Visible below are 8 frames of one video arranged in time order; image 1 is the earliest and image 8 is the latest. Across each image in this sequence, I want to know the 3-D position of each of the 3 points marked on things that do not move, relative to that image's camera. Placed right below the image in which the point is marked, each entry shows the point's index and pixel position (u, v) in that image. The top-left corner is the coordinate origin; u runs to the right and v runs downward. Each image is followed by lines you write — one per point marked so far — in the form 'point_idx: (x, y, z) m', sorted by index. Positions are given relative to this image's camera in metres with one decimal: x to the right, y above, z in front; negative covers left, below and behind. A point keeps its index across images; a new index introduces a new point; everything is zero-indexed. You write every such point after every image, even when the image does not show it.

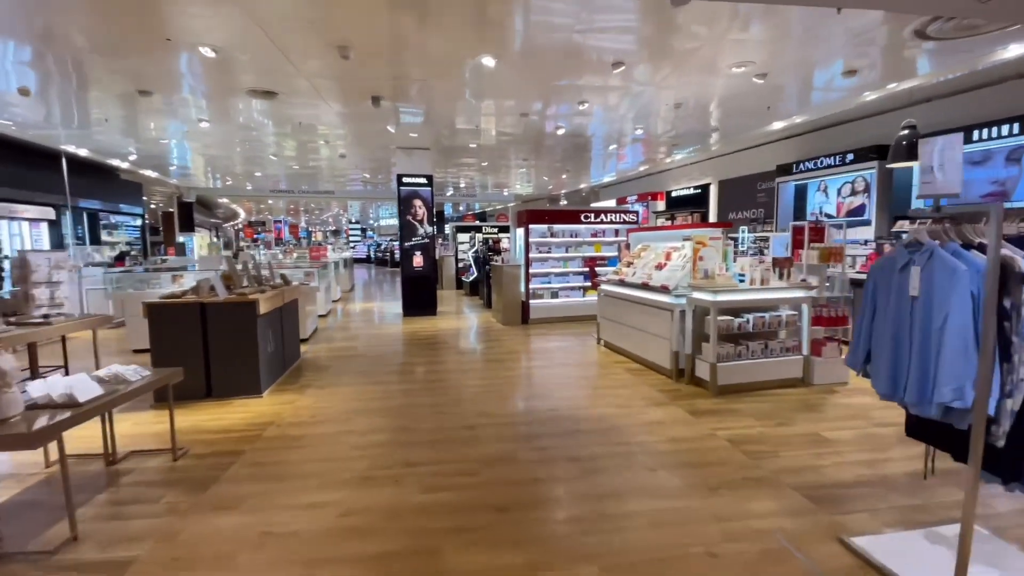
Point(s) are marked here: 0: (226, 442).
0: (-2.0, -1.1, +3.4) m
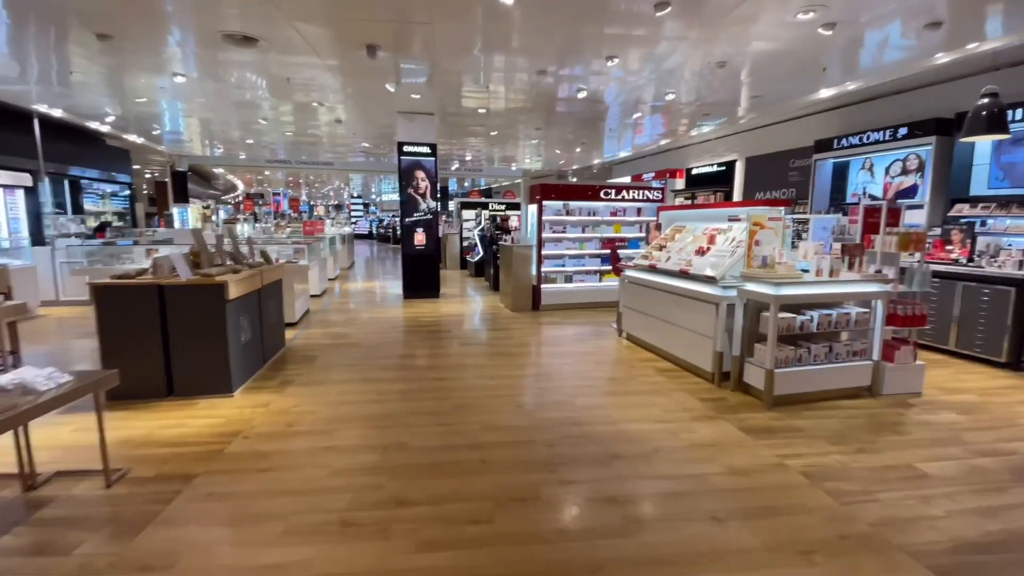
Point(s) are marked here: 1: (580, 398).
0: (-1.9, -1.0, +2.8) m
1: (+0.5, -0.8, +3.7) m
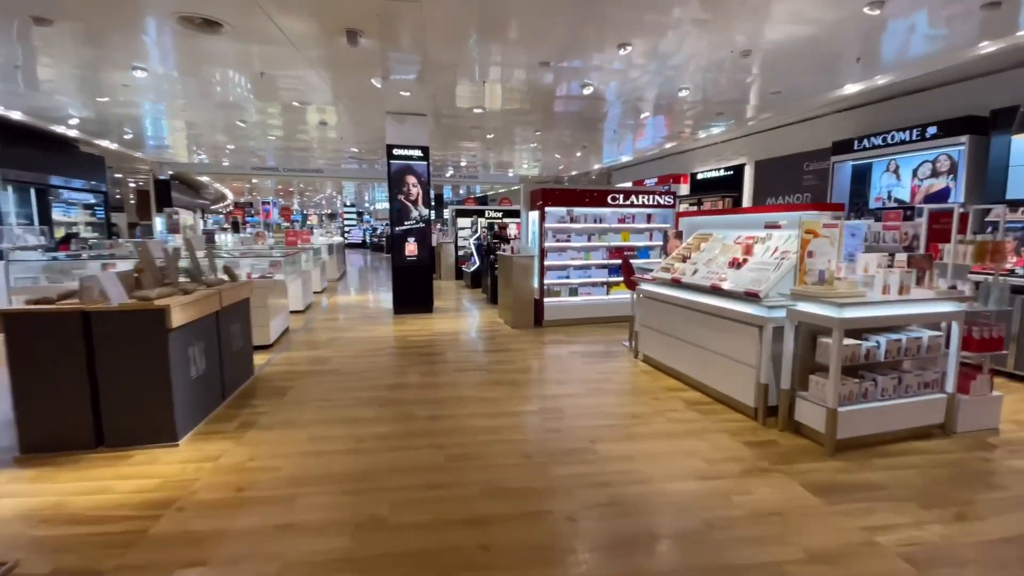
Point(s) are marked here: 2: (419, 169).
0: (-1.9, -1.1, +2.1) m
1: (+0.6, -1.0, +3.0) m
2: (-1.5, +2.0, +7.8) m
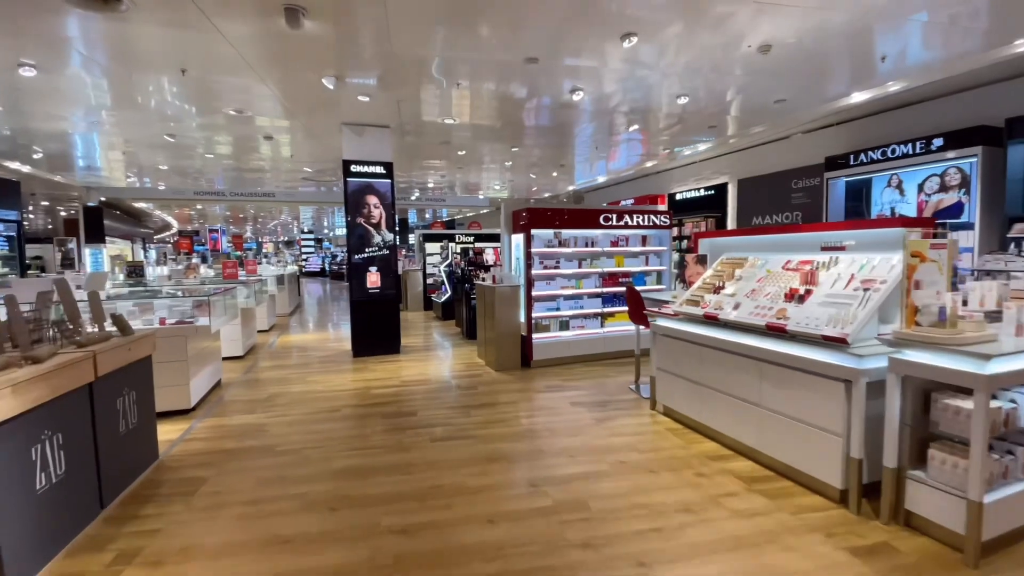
0: (-1.7, -1.4, +1.0) m
1: (+0.6, -1.2, +2.1) m
2: (-1.9, +1.5, +6.9) m
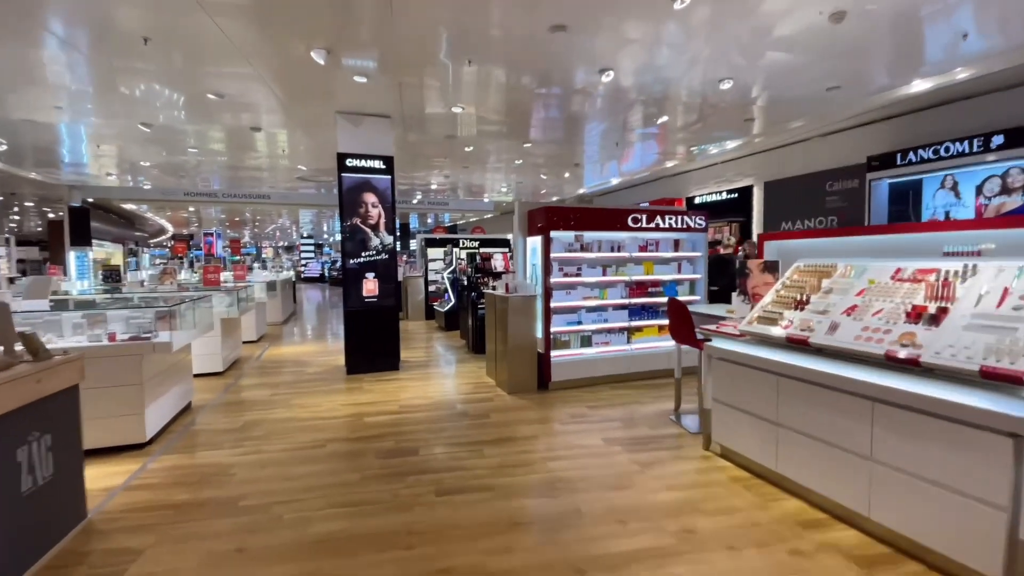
0: (-1.6, -1.4, +0.3) m
1: (+0.8, -1.3, +1.4) m
2: (-1.7, +1.3, +6.2) m
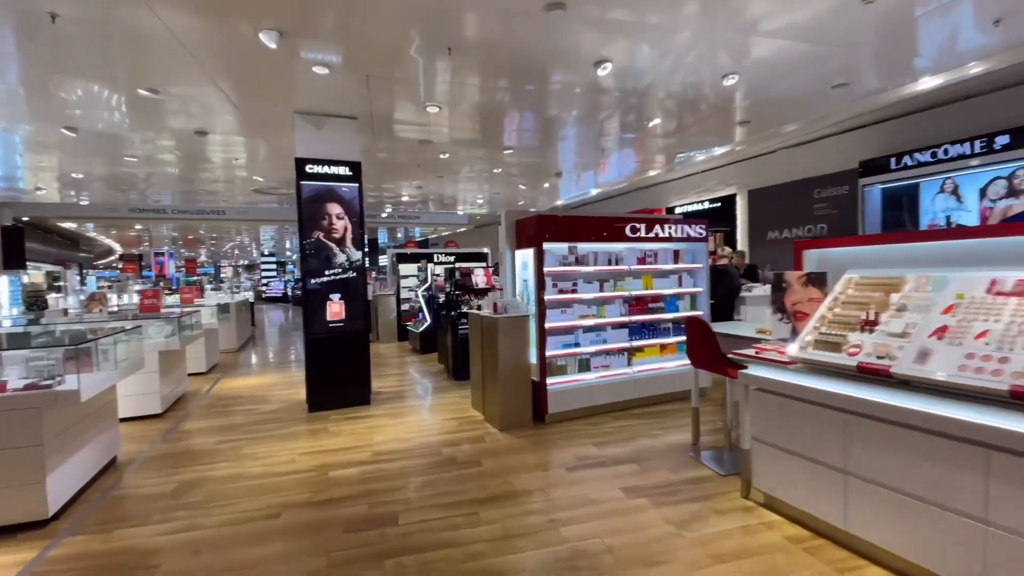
0: (-1.4, -1.5, -0.4) m
1: (+0.9, -1.3, +0.8) m
2: (-1.9, +1.1, +5.5) m
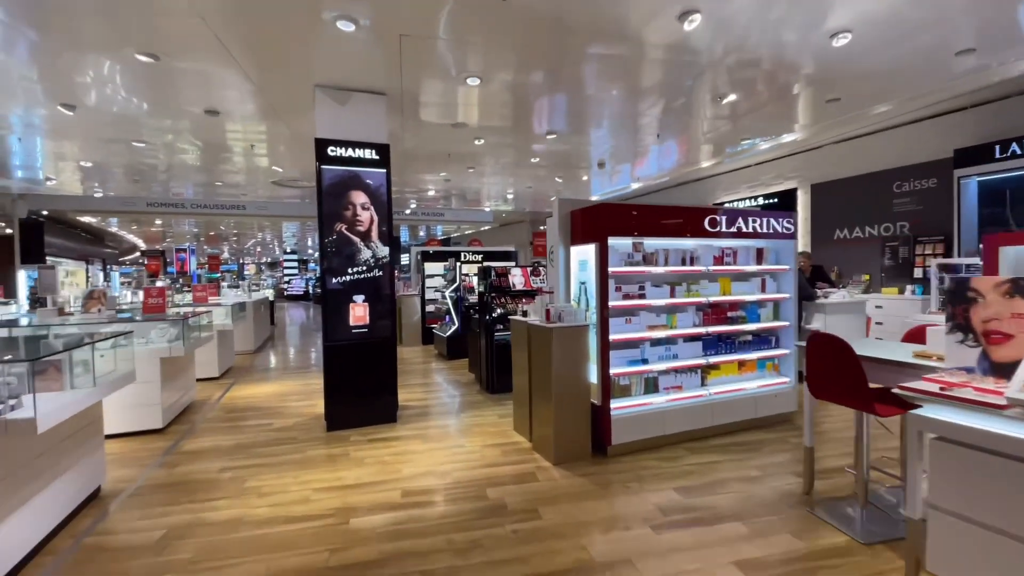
0: (-1.2, -1.5, -1.1) m
1: (+1.2, -1.4, +0.1) m
2: (-1.4, +1.1, +4.9) m
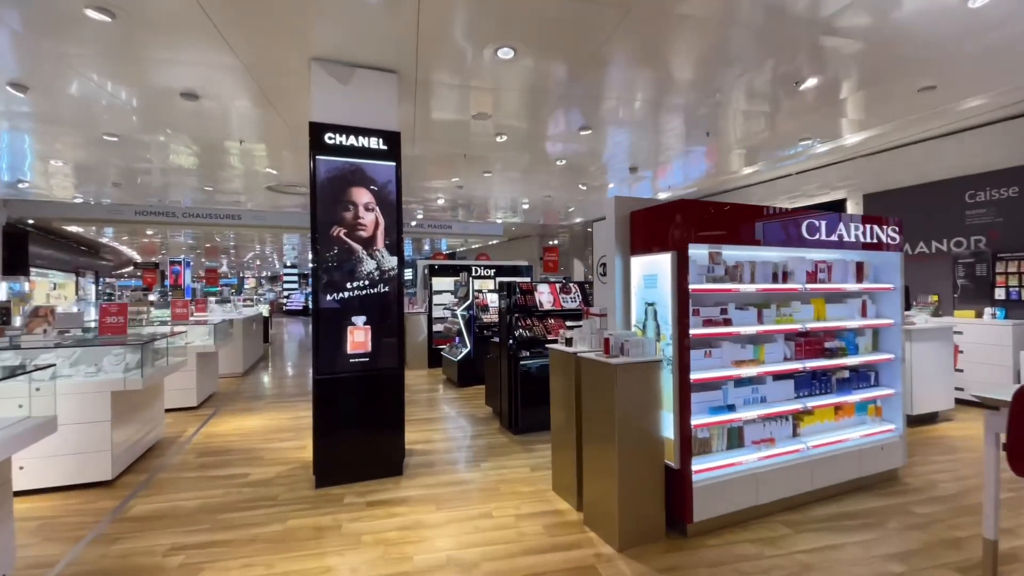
0: (-0.9, -1.4, -1.9) m
1: (+1.4, -1.4, -0.8) m
2: (-1.2, +0.9, +4.1) m
